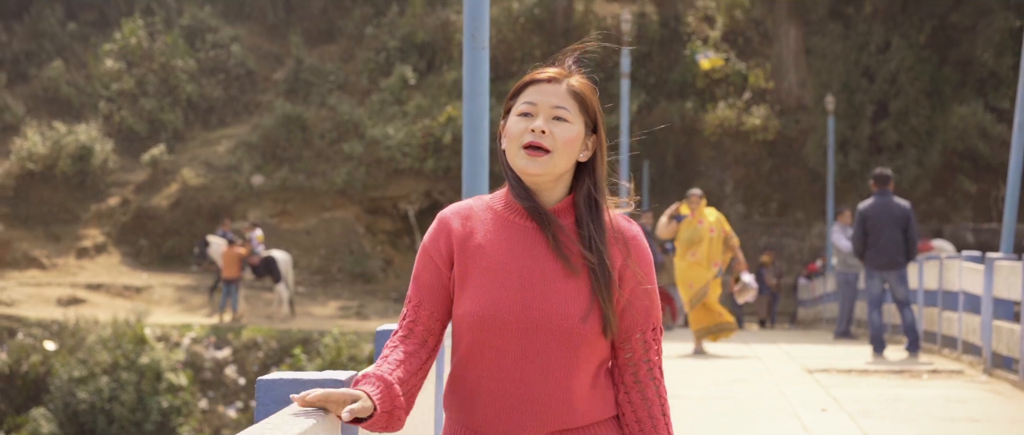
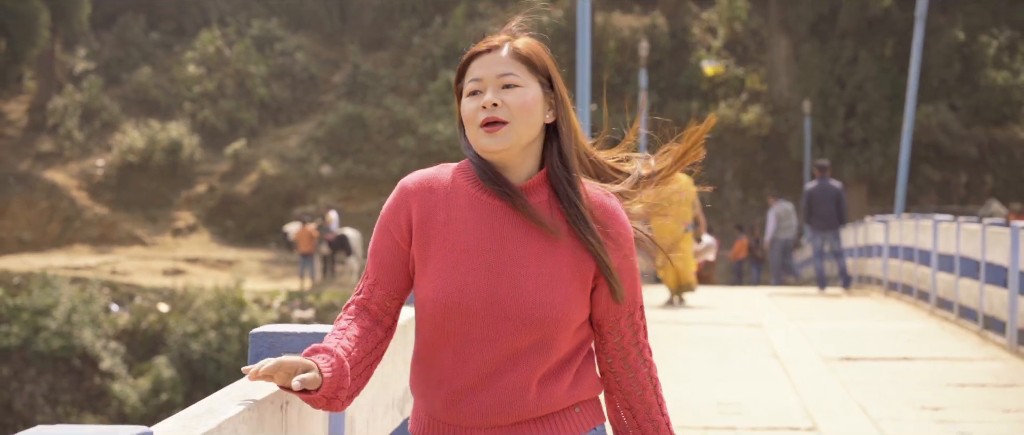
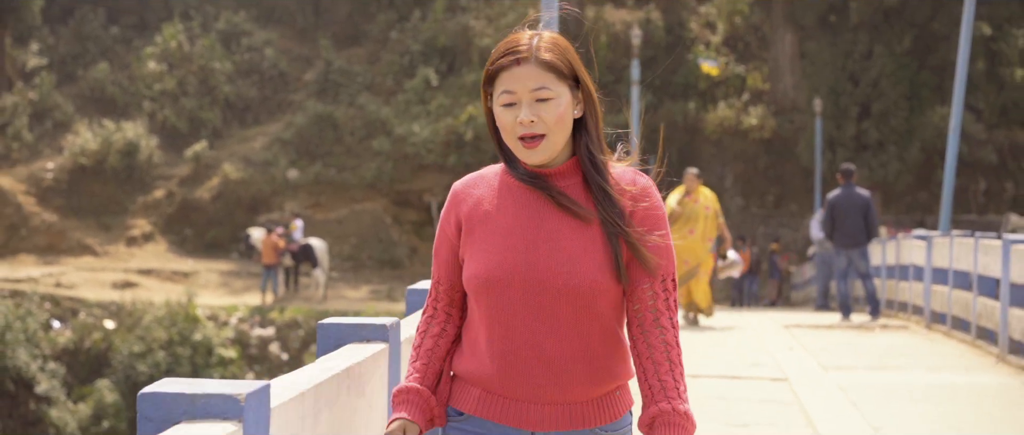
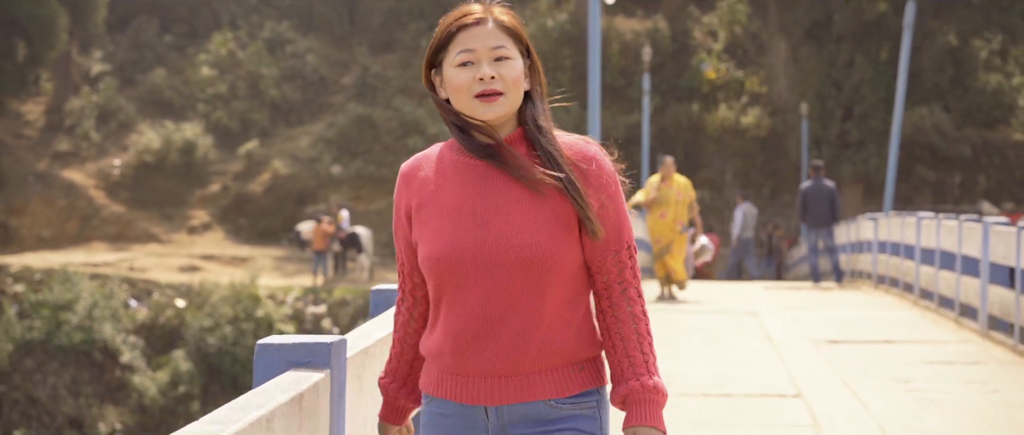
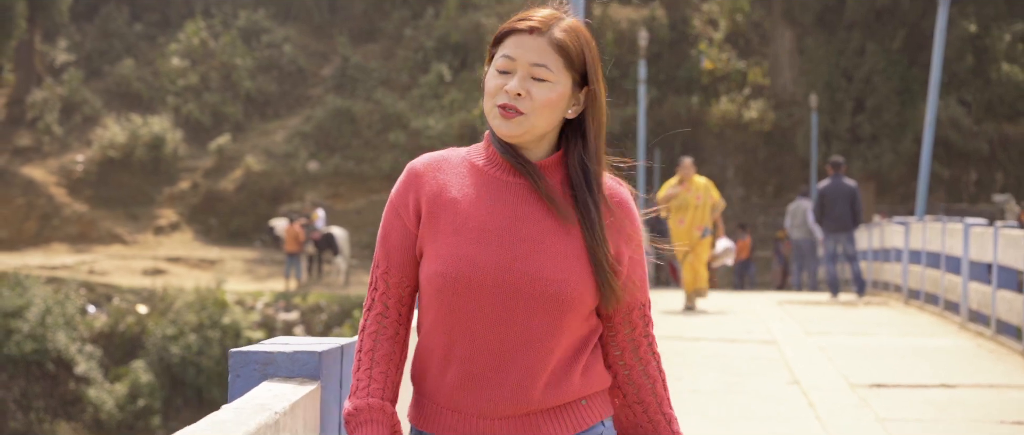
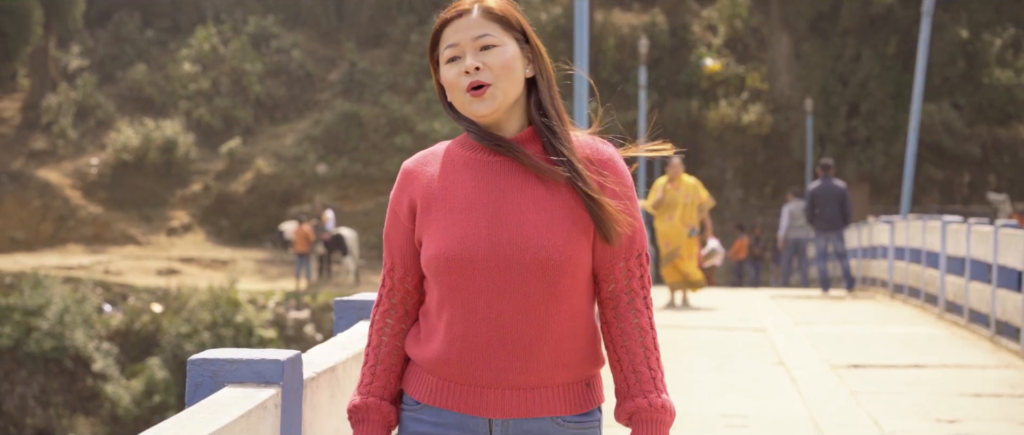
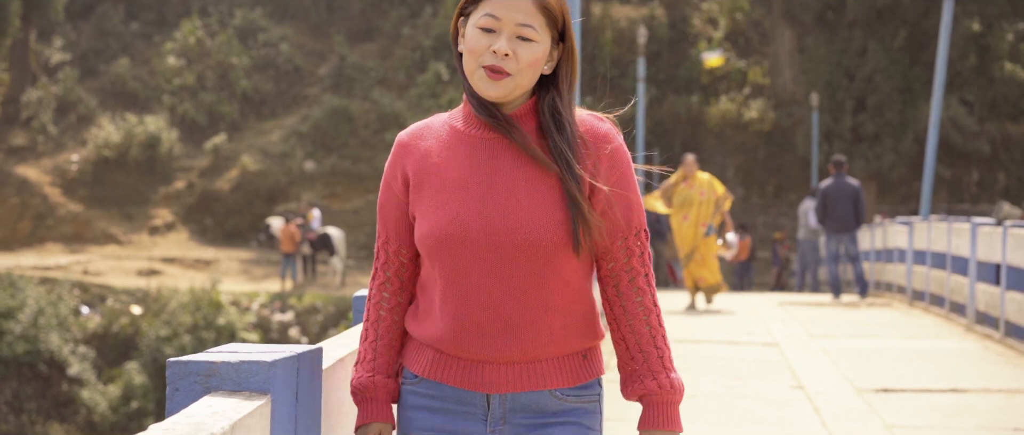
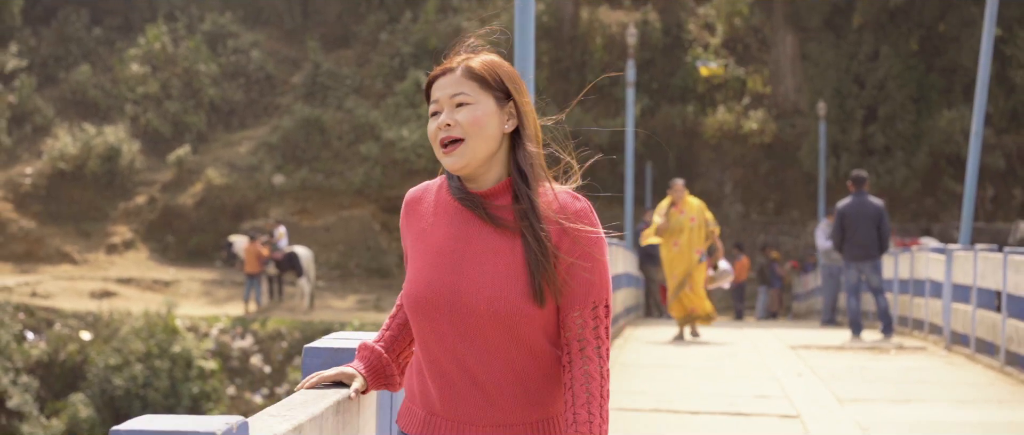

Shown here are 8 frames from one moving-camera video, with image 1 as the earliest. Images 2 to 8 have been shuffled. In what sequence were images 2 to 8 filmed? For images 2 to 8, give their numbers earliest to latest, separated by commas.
8, 3, 7, 5, 6, 2, 4
